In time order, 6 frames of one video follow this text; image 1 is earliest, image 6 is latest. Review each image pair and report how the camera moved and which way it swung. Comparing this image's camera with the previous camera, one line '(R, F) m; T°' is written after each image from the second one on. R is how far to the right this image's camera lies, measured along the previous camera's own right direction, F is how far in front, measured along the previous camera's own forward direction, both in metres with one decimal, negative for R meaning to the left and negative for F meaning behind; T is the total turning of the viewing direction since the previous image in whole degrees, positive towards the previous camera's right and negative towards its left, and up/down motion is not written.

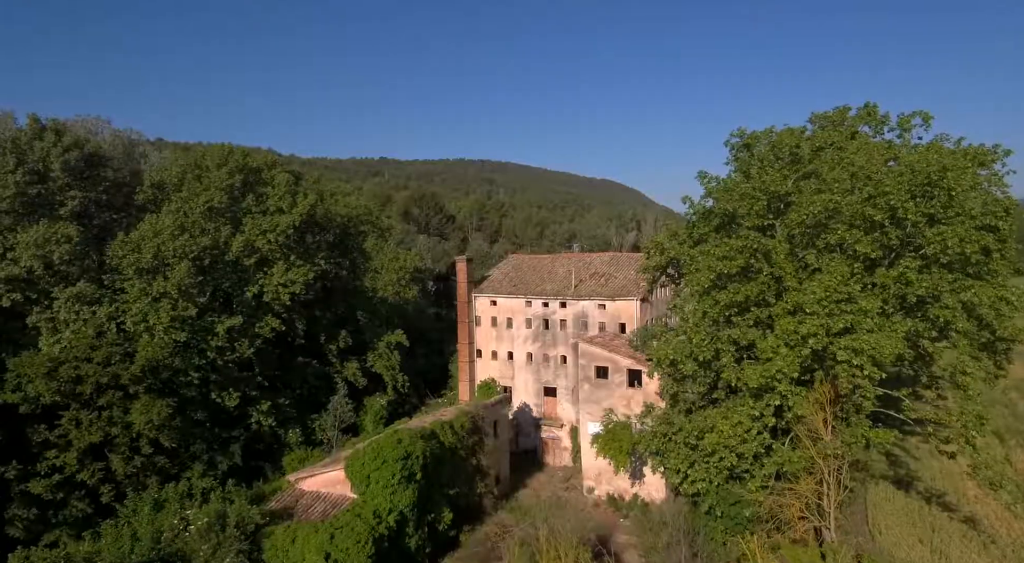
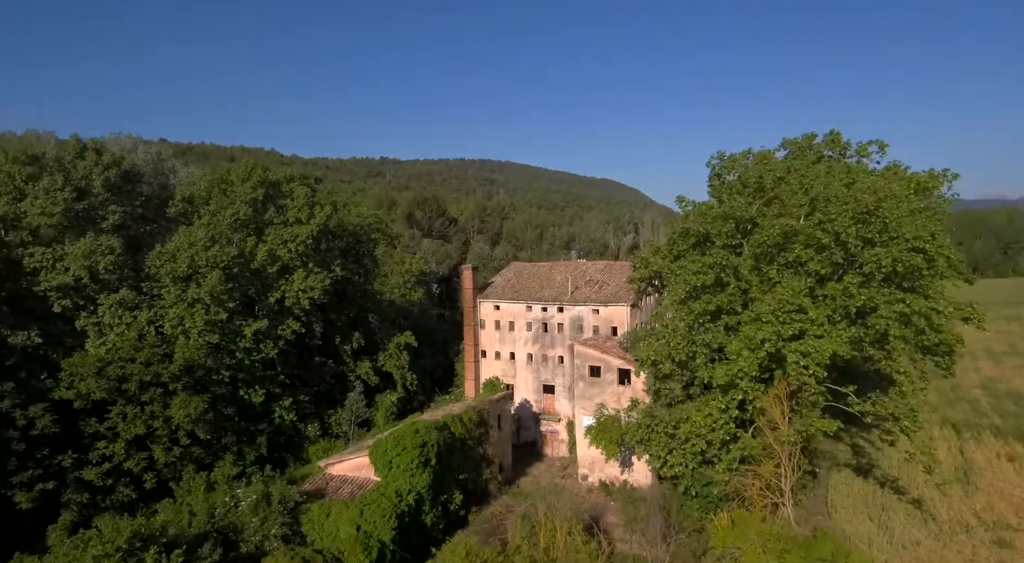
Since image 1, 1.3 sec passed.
(-0.1, -1.9) m; 0°
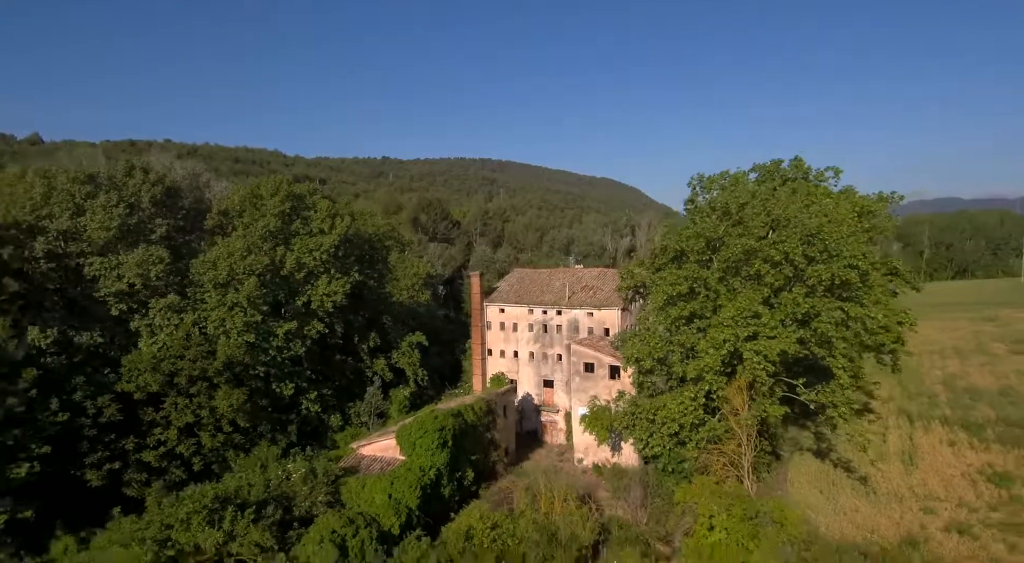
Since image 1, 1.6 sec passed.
(-0.1, -2.6) m; 0°
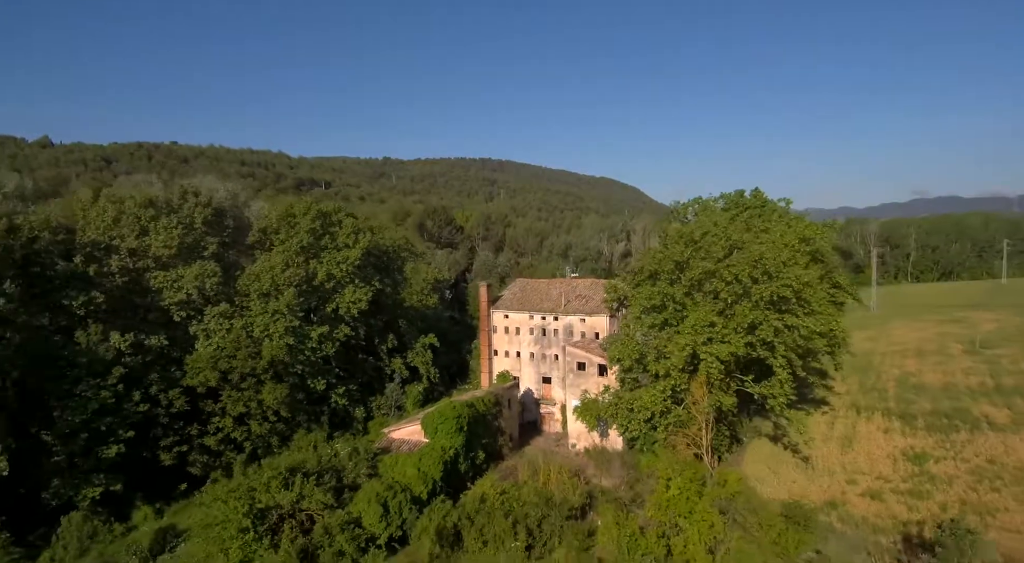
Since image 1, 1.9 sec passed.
(-0.2, -3.8) m; 0°
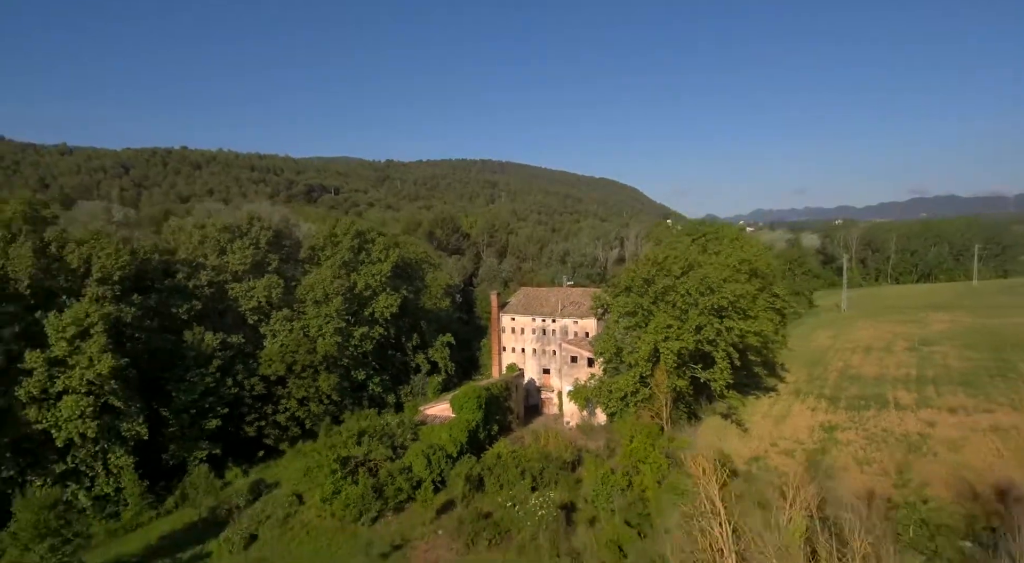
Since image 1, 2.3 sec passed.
(-0.3, -6.5) m; 0°
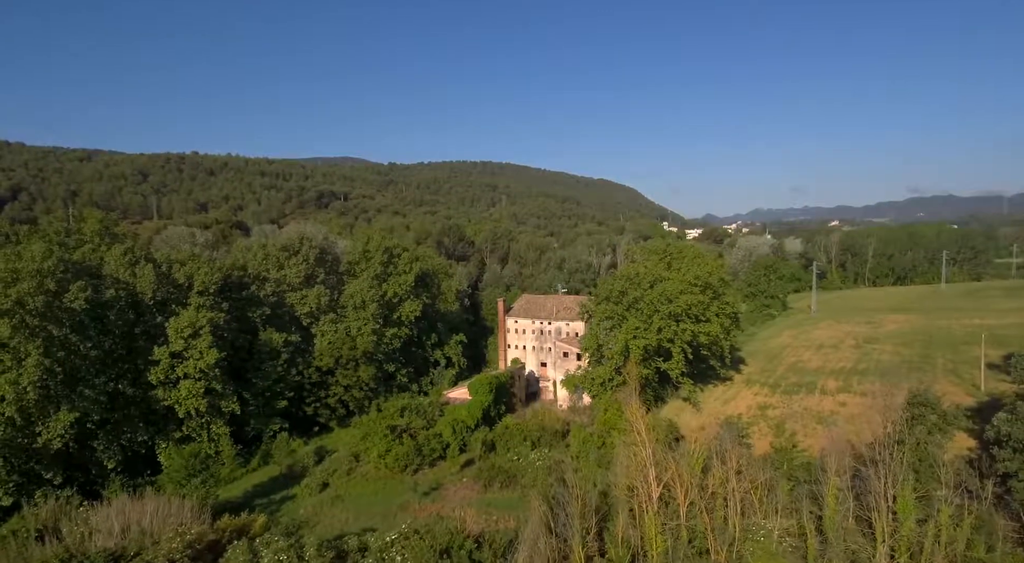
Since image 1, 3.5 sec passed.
(-0.3, -7.8) m; 0°
